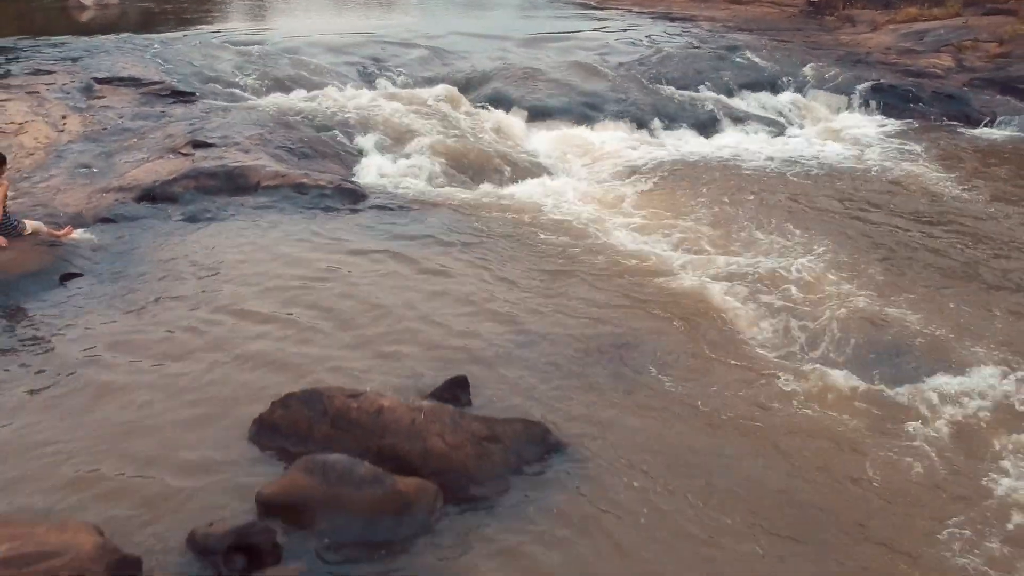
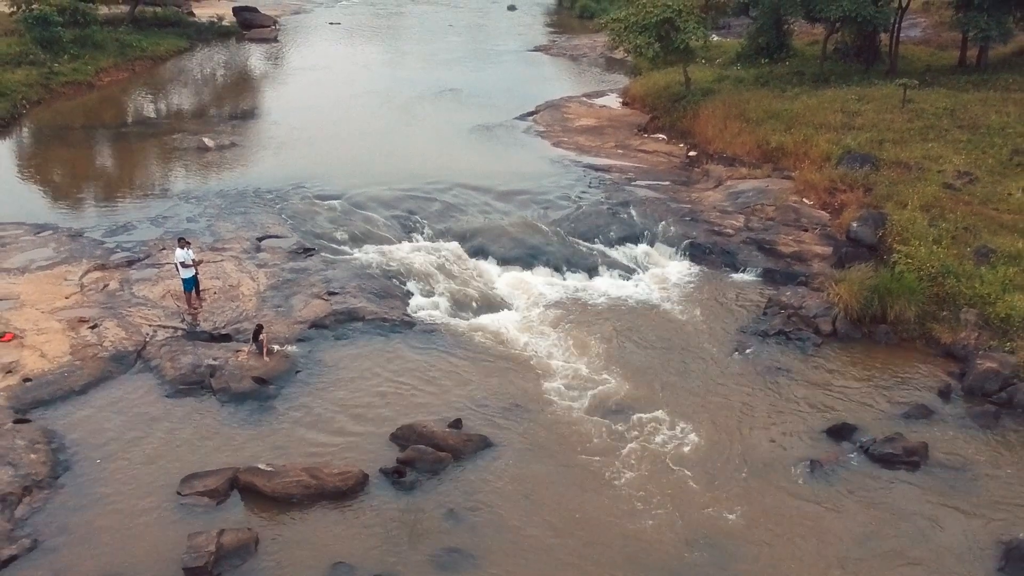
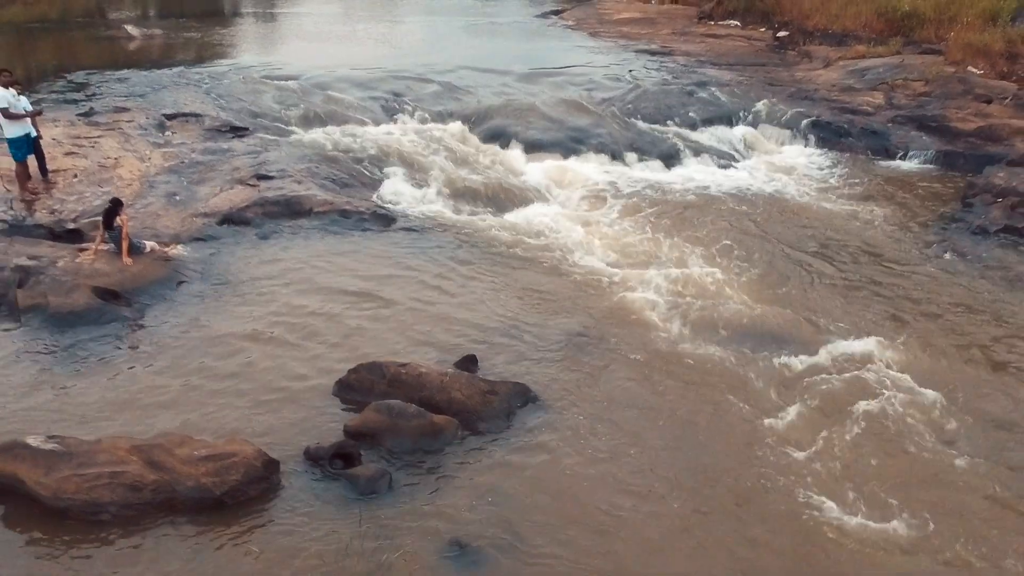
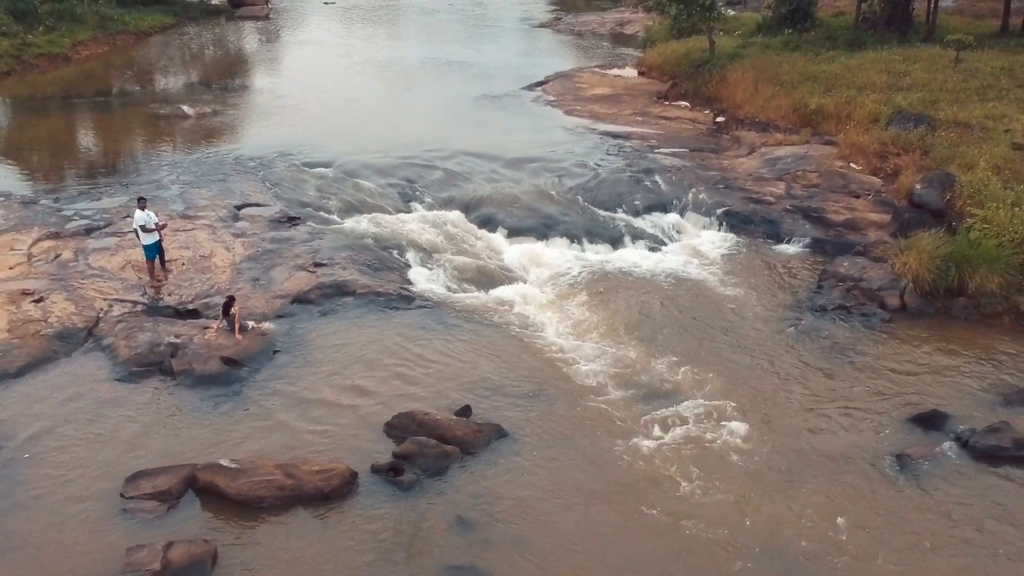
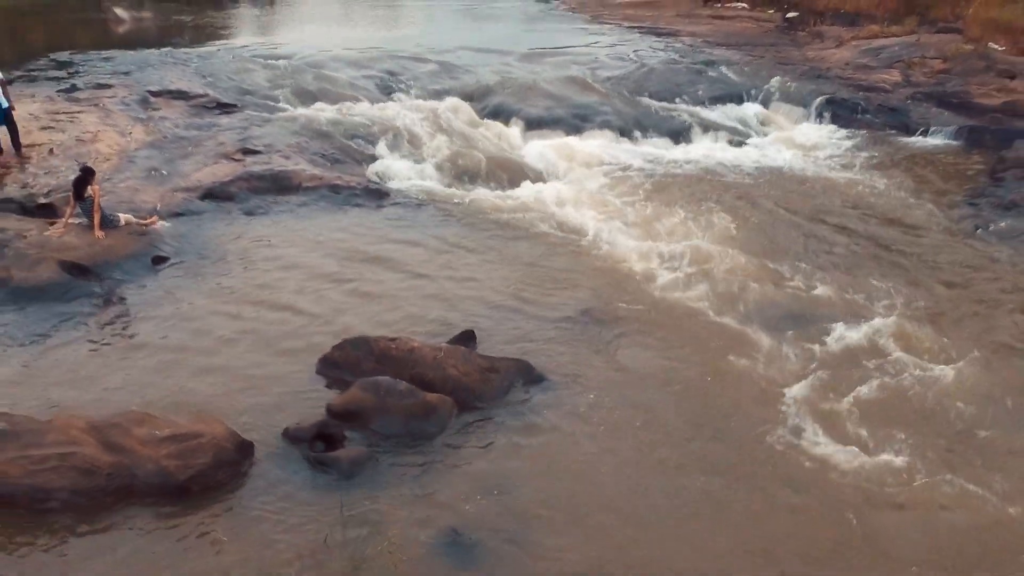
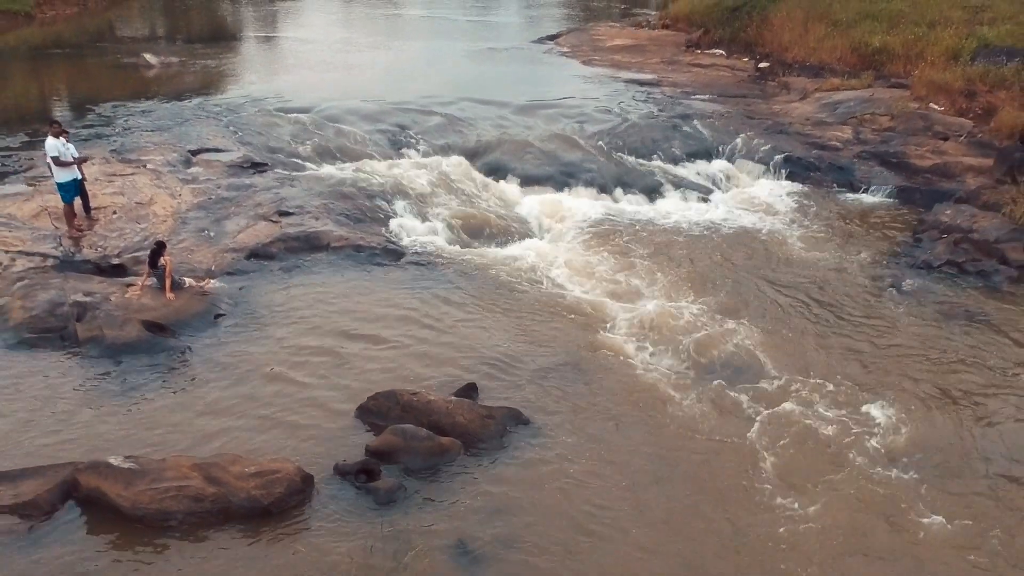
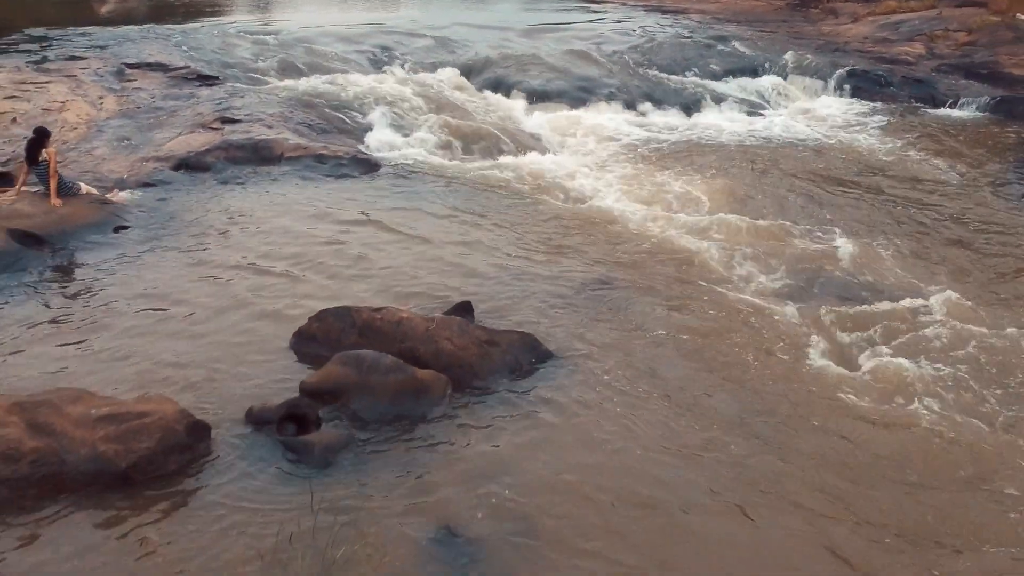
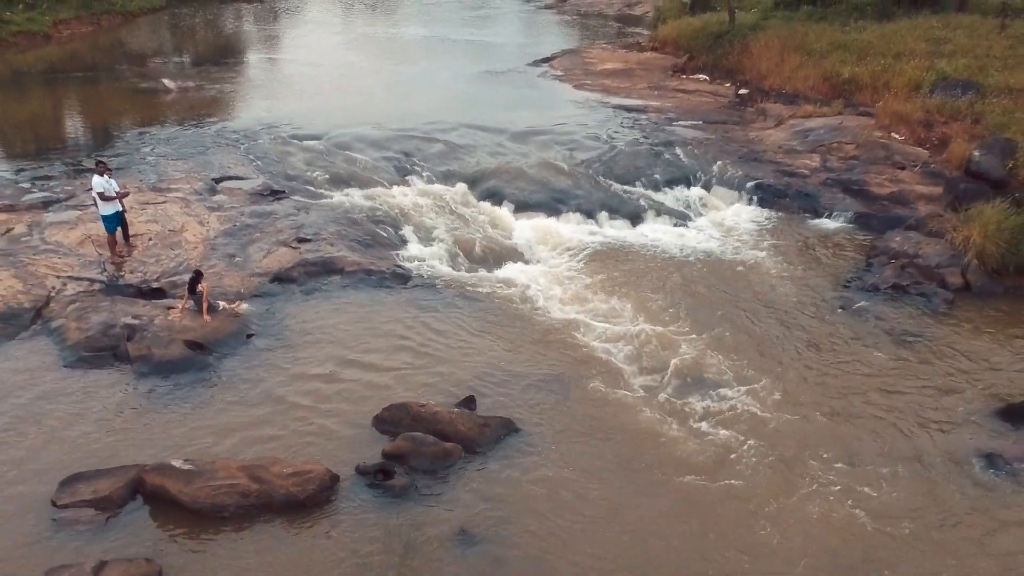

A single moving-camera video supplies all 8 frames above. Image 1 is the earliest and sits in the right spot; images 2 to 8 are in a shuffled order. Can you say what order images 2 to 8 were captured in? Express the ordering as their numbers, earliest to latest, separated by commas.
7, 5, 3, 6, 8, 4, 2
